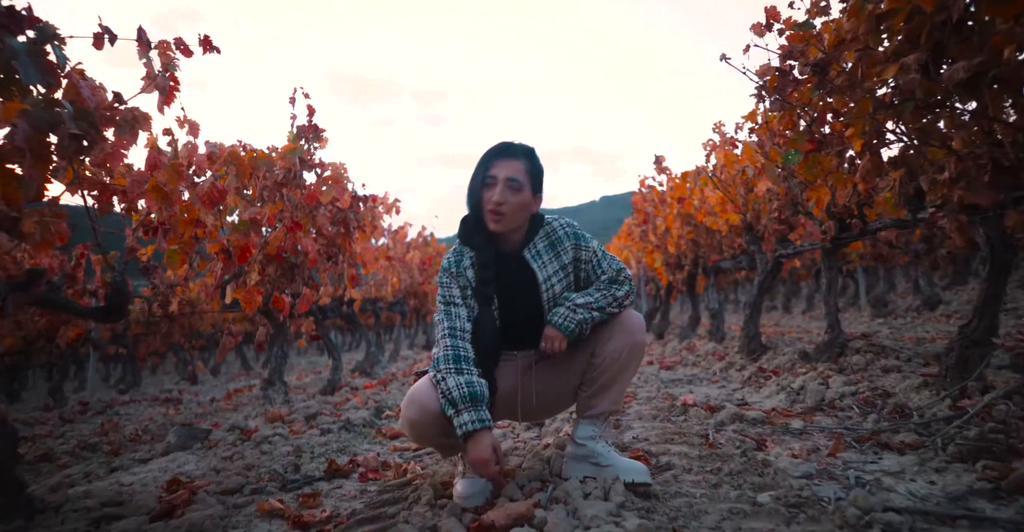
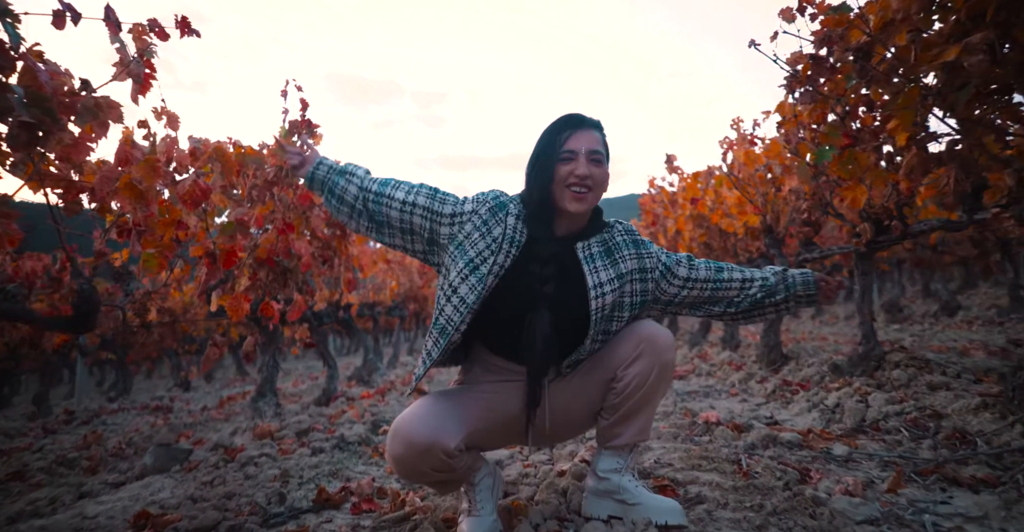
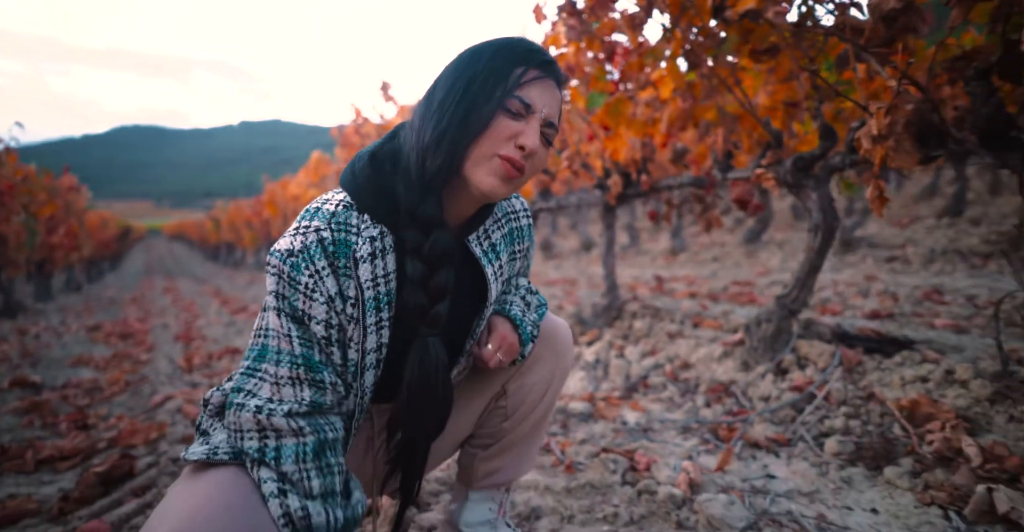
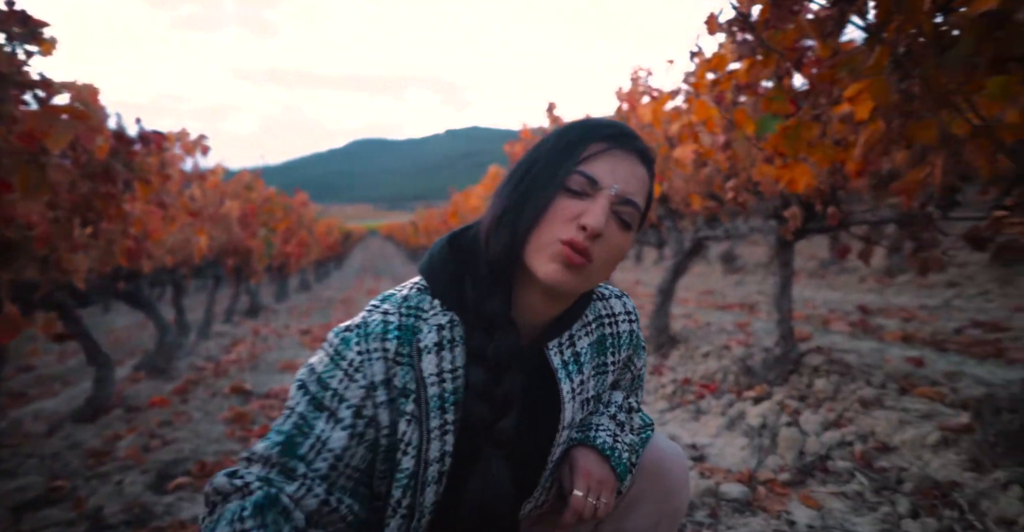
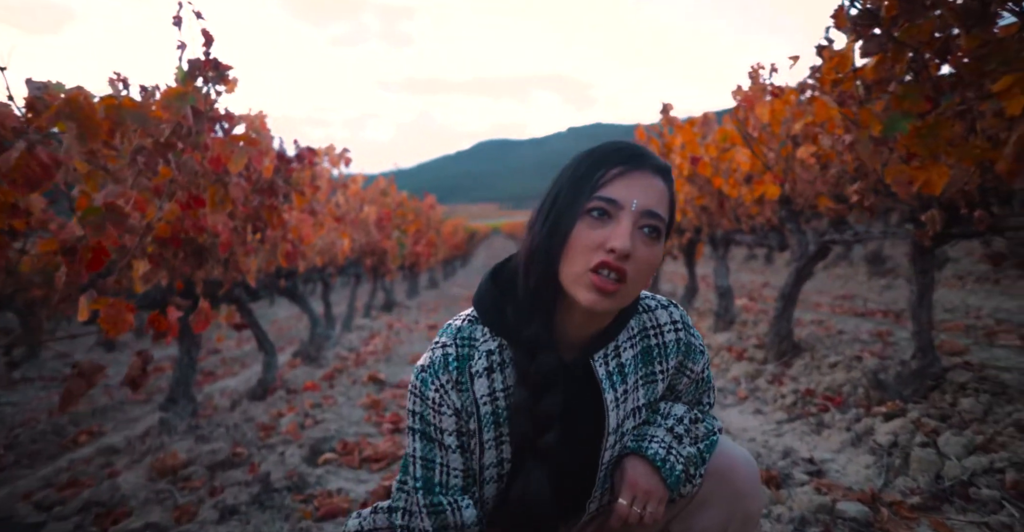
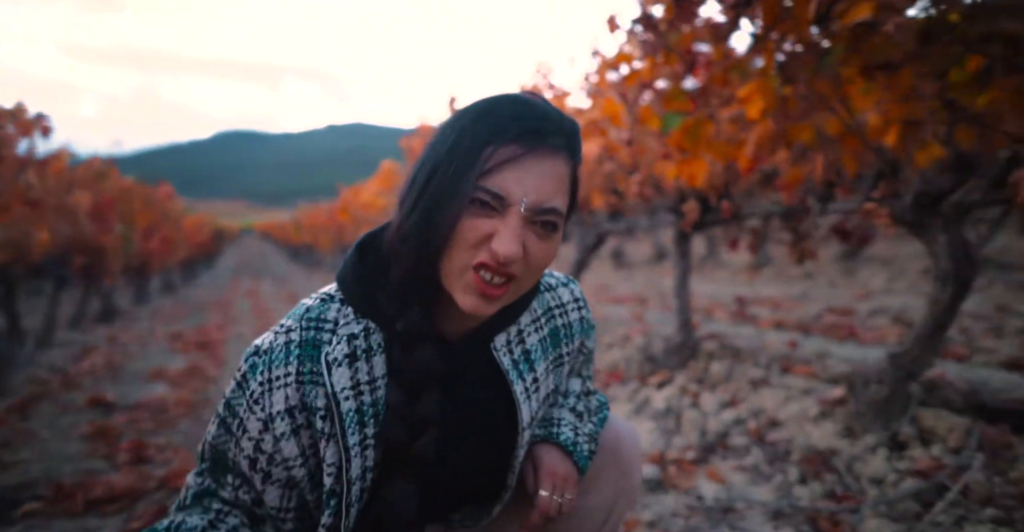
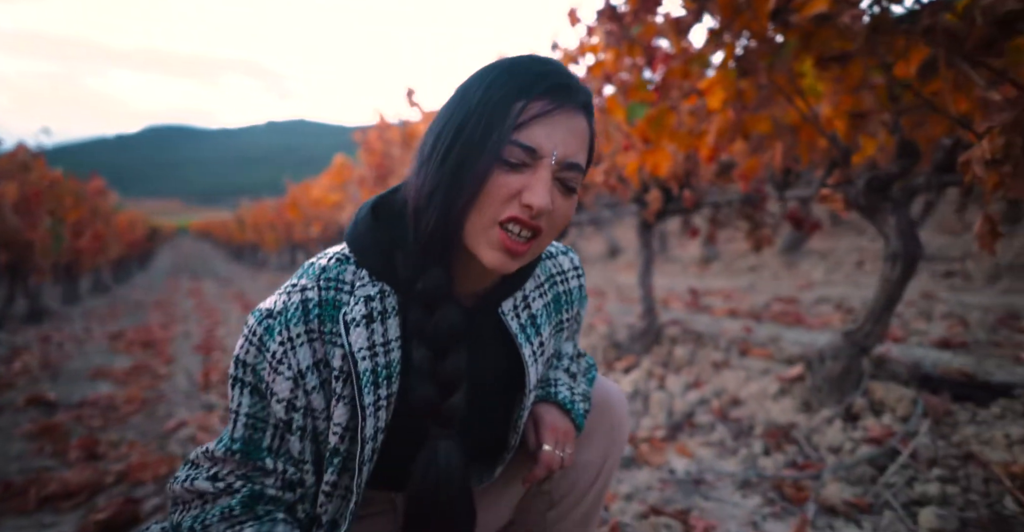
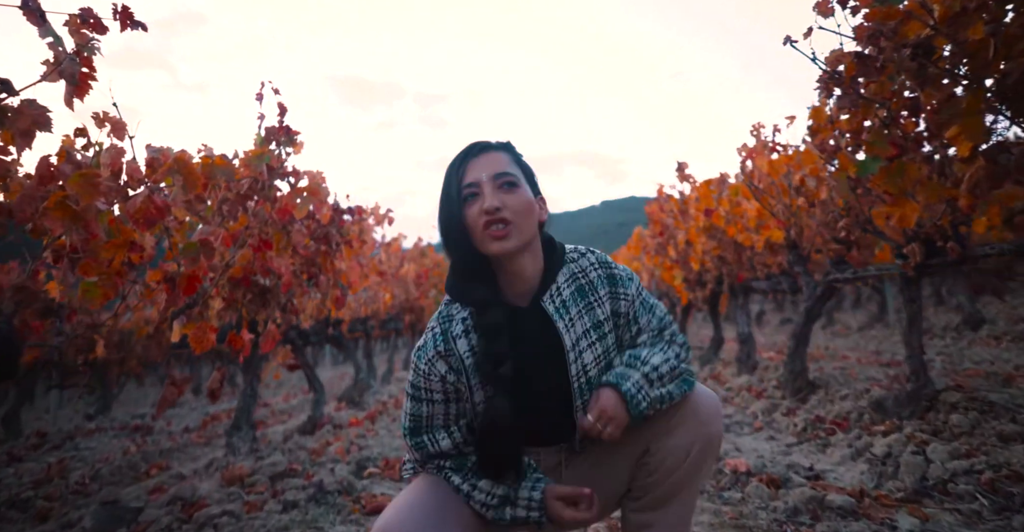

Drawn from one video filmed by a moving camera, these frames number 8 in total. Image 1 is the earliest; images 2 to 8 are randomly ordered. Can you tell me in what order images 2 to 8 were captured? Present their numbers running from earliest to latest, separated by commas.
2, 8, 5, 4, 6, 7, 3
